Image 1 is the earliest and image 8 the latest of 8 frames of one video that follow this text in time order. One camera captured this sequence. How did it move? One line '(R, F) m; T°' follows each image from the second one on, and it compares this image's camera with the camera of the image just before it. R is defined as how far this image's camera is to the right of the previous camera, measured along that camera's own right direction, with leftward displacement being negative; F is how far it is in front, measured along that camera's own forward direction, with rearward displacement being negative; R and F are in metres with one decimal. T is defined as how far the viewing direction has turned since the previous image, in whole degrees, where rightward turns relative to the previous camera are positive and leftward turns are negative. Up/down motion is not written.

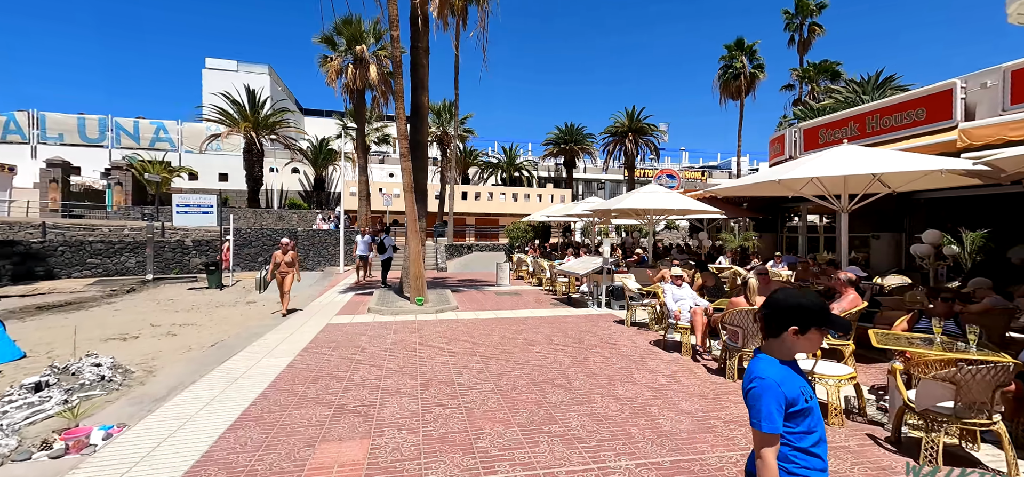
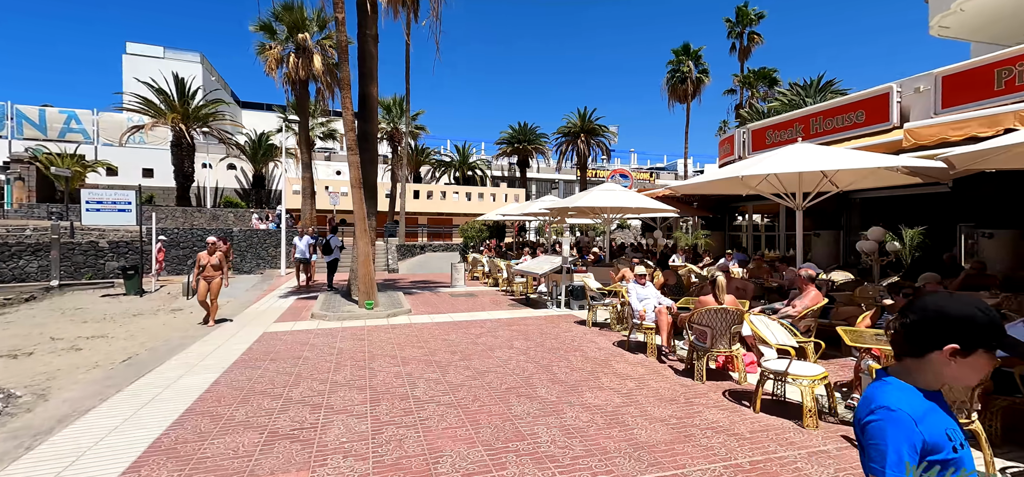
(-0.1, +0.4) m; +6°
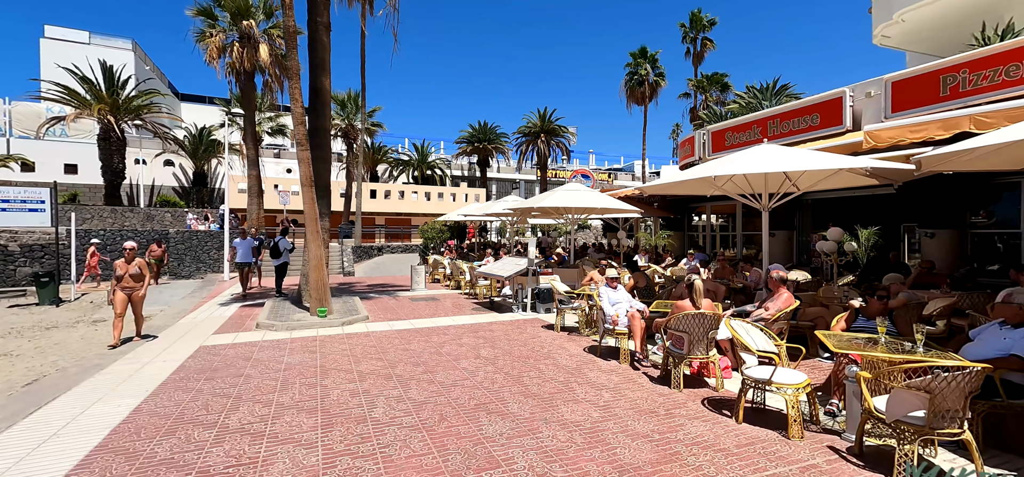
(-0.1, +0.4) m; +5°
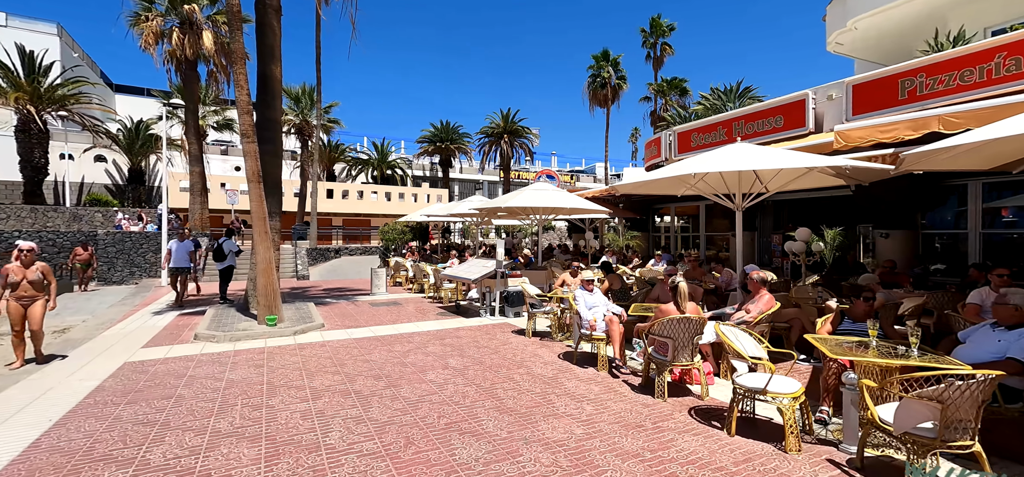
(-0.1, +0.4) m; +5°
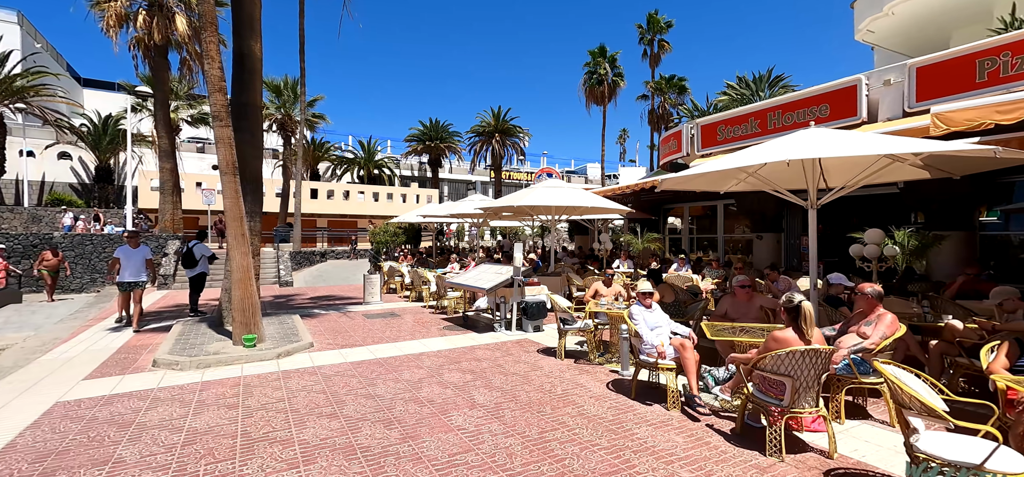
(-0.6, +1.2) m; +2°
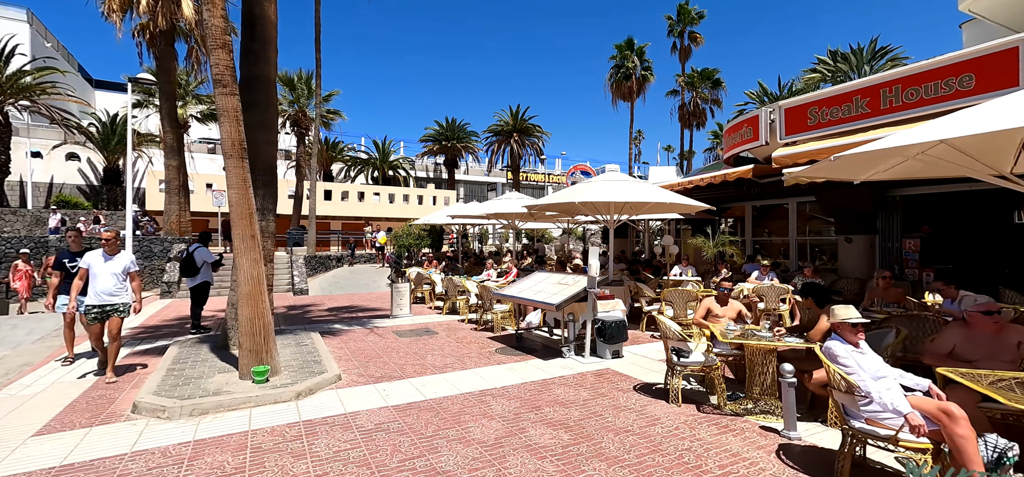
(-0.9, +1.6) m; -1°
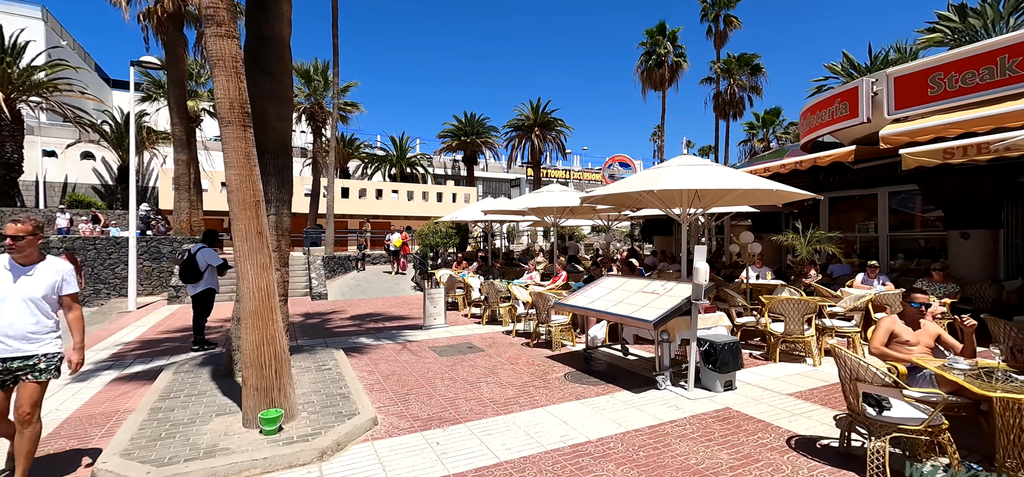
(-0.7, +1.4) m; -2°
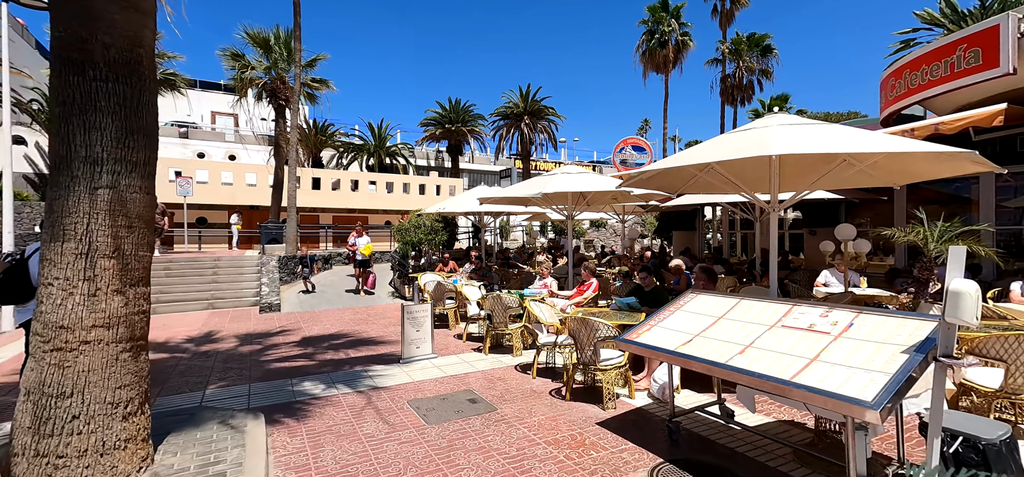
(-0.4, +2.5) m; +2°
